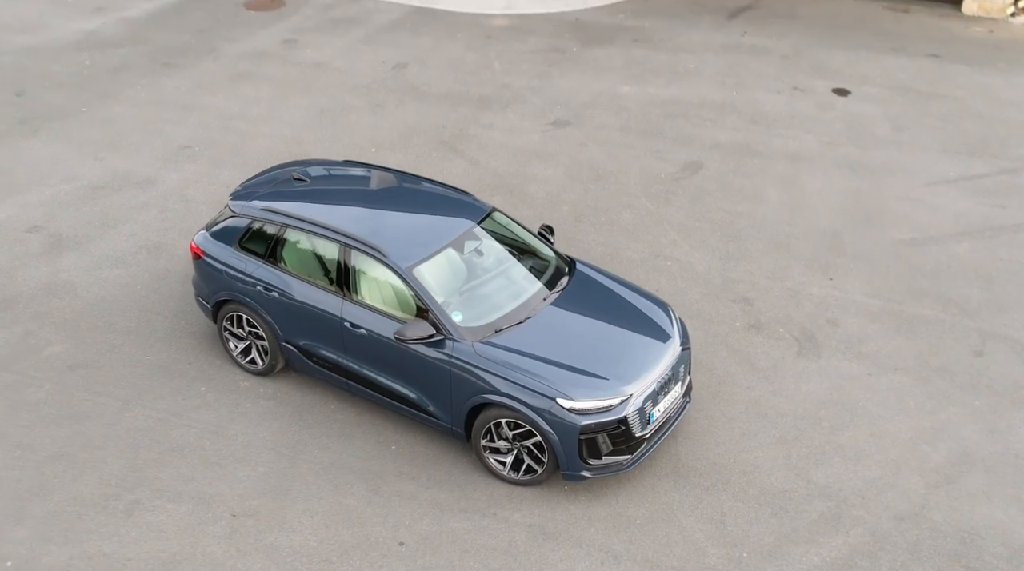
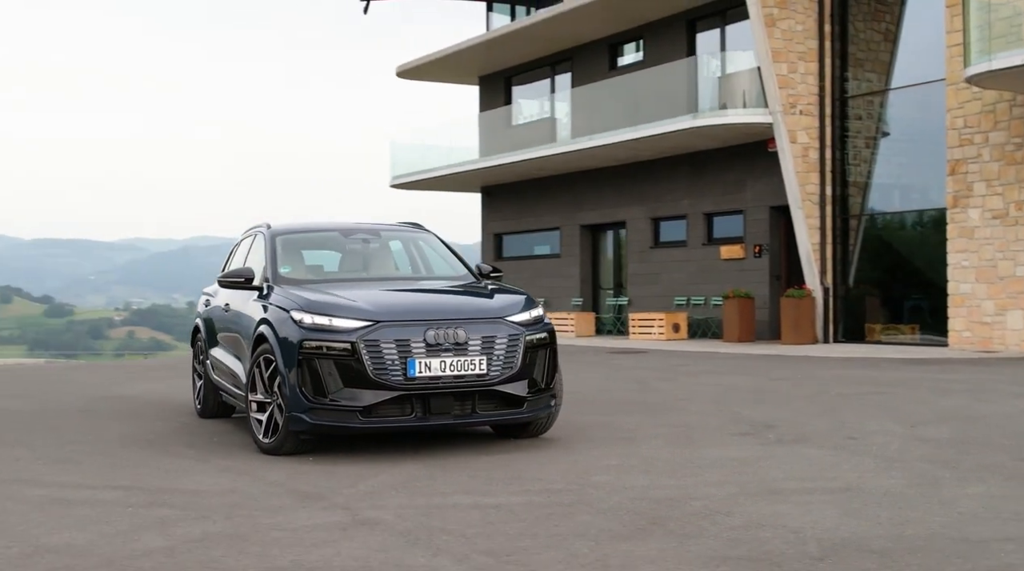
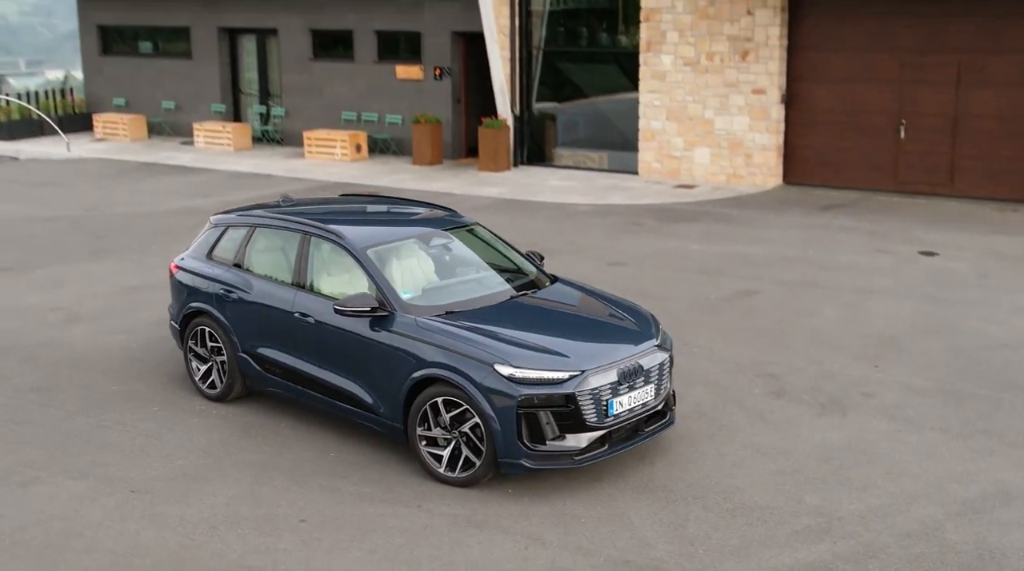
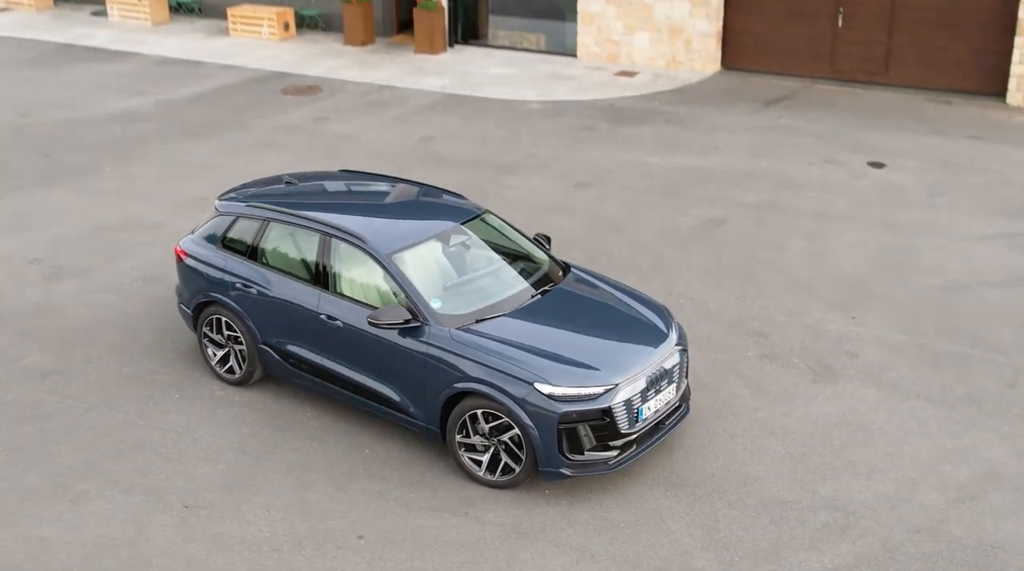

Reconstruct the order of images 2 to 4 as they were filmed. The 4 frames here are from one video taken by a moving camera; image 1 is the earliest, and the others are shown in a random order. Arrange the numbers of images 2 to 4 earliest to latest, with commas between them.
4, 3, 2
